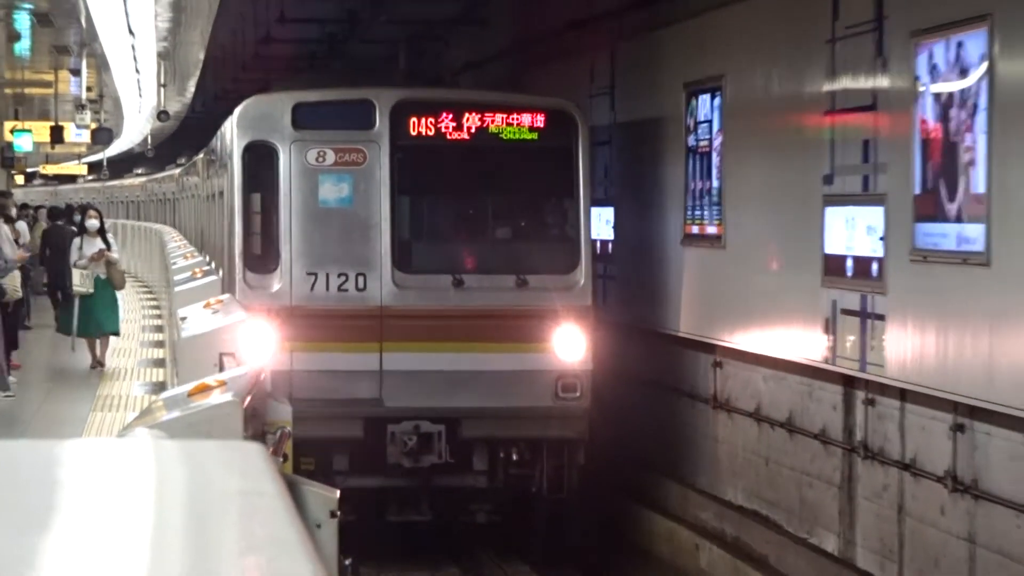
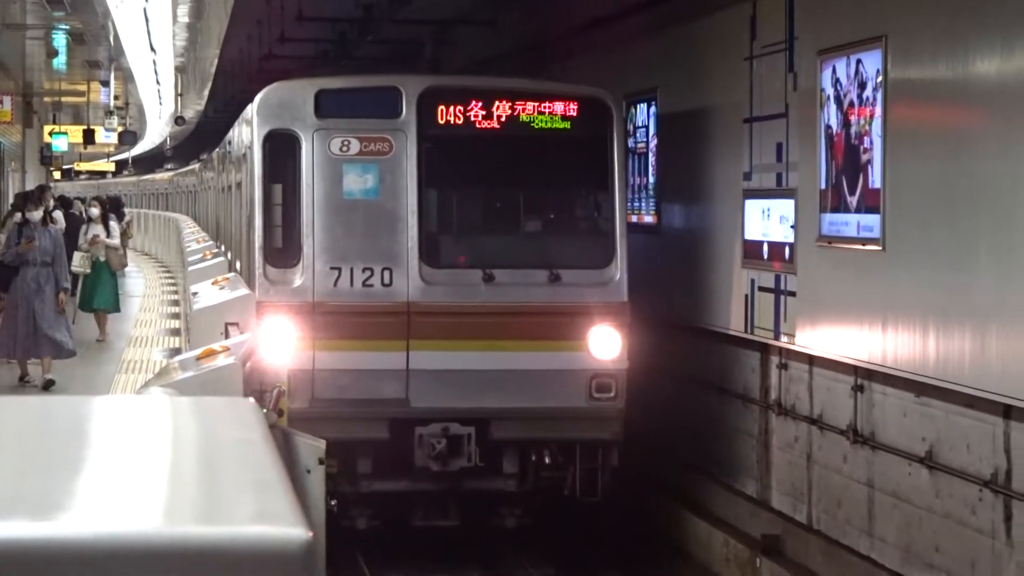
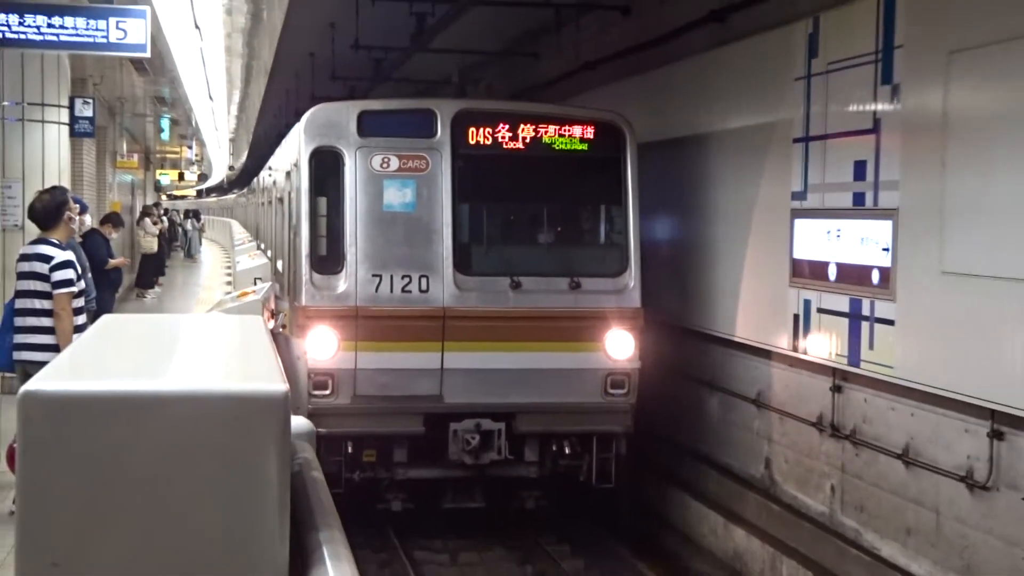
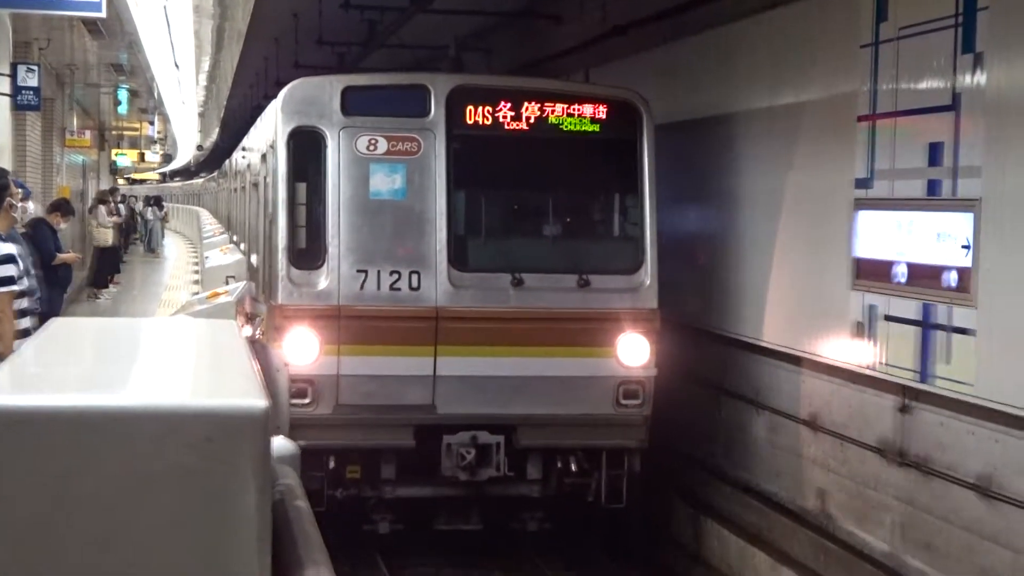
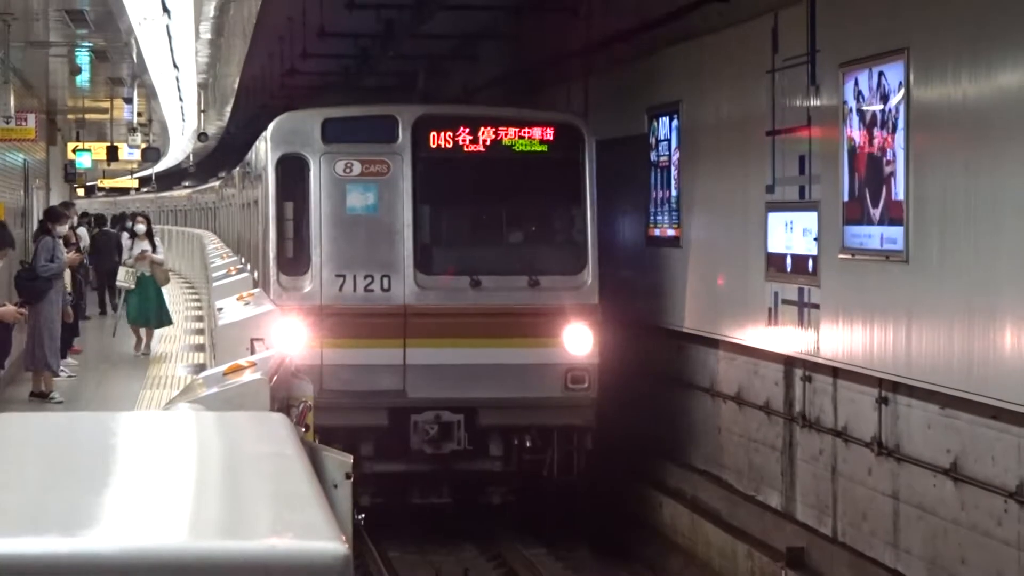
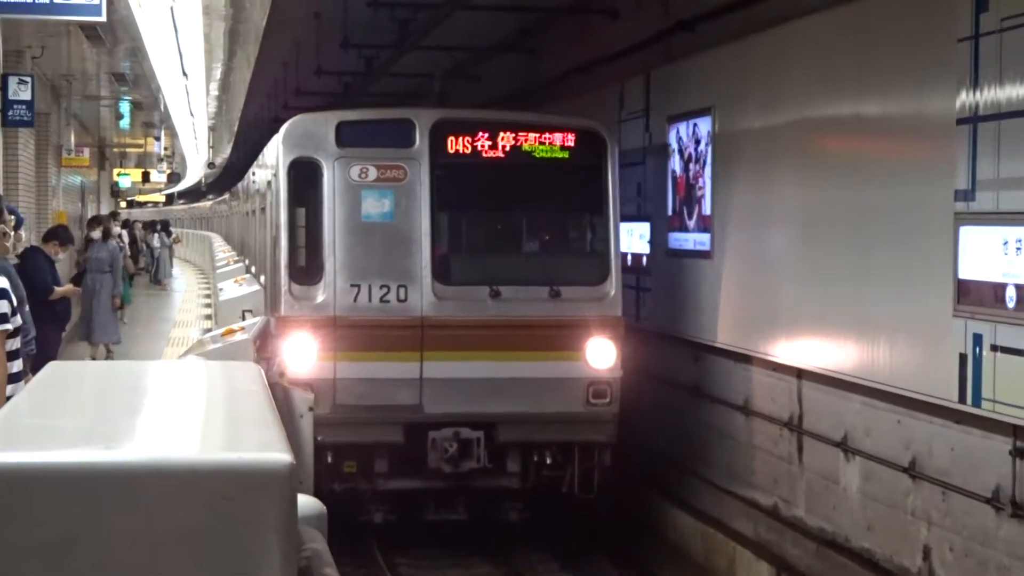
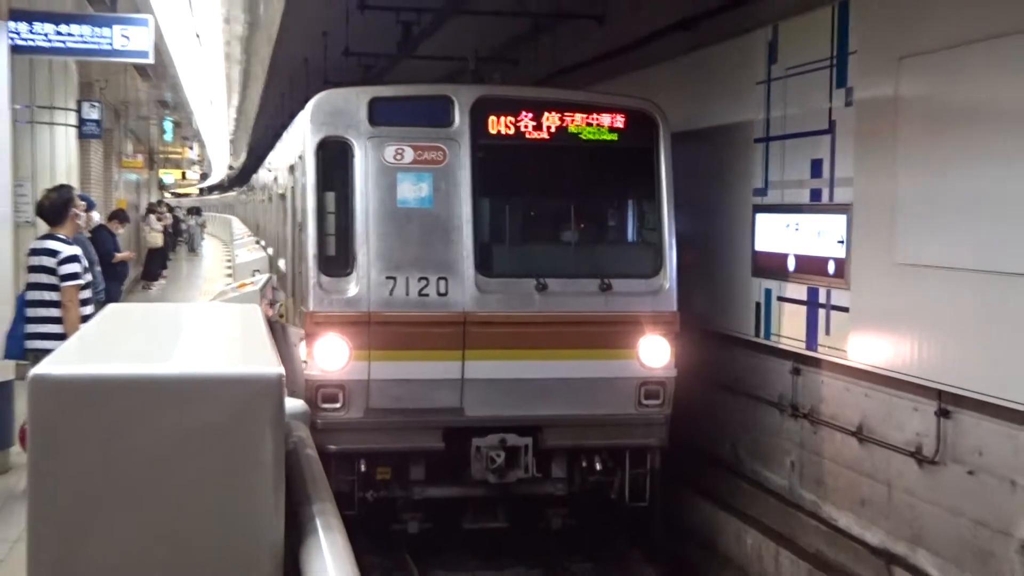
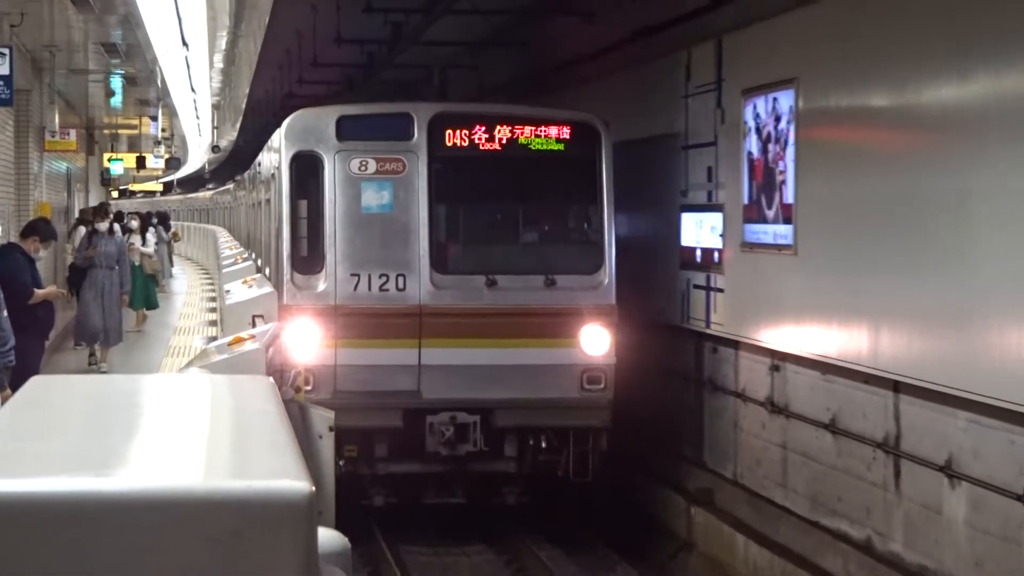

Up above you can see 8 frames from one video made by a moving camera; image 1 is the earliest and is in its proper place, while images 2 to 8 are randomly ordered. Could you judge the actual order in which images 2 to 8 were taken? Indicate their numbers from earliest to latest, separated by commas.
5, 2, 8, 6, 4, 3, 7
